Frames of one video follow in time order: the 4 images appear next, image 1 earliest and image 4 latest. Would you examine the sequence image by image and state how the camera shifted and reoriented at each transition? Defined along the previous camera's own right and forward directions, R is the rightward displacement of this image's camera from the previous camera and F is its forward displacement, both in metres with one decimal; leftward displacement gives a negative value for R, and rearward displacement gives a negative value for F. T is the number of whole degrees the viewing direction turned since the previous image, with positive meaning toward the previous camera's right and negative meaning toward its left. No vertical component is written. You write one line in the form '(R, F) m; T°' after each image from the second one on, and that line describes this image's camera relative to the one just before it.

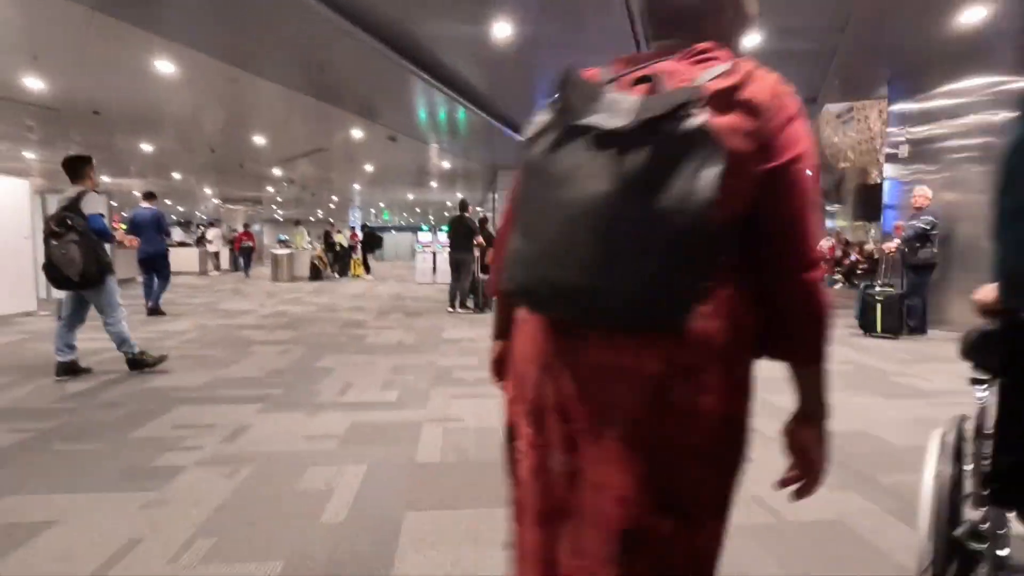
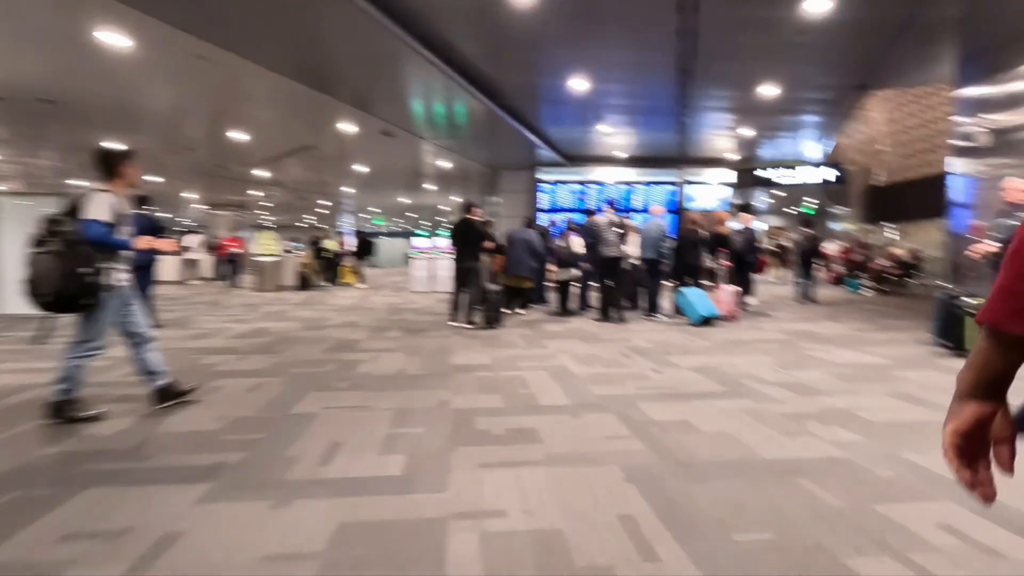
(-0.3, +1.2) m; +1°
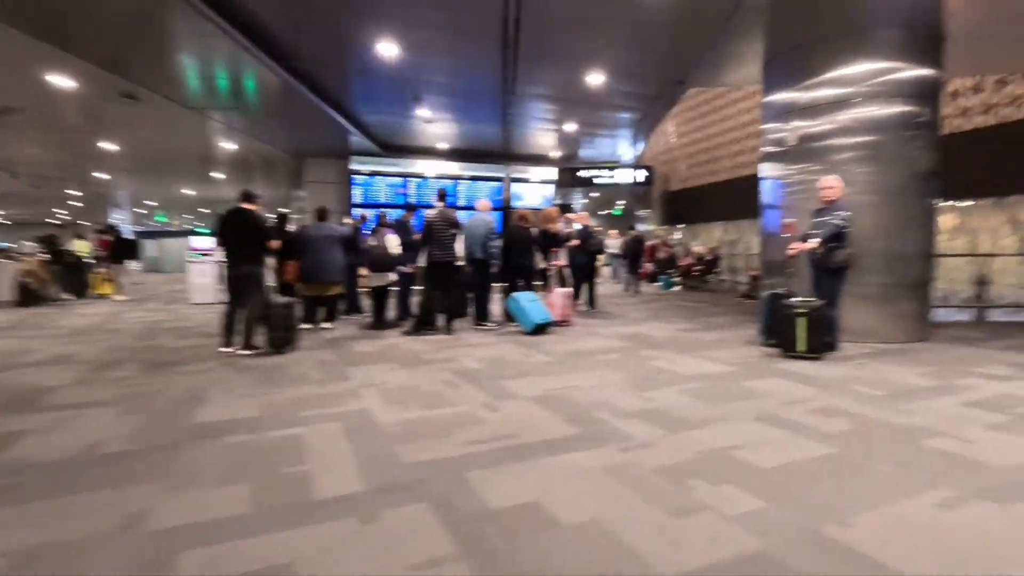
(+0.4, +1.4) m; +18°
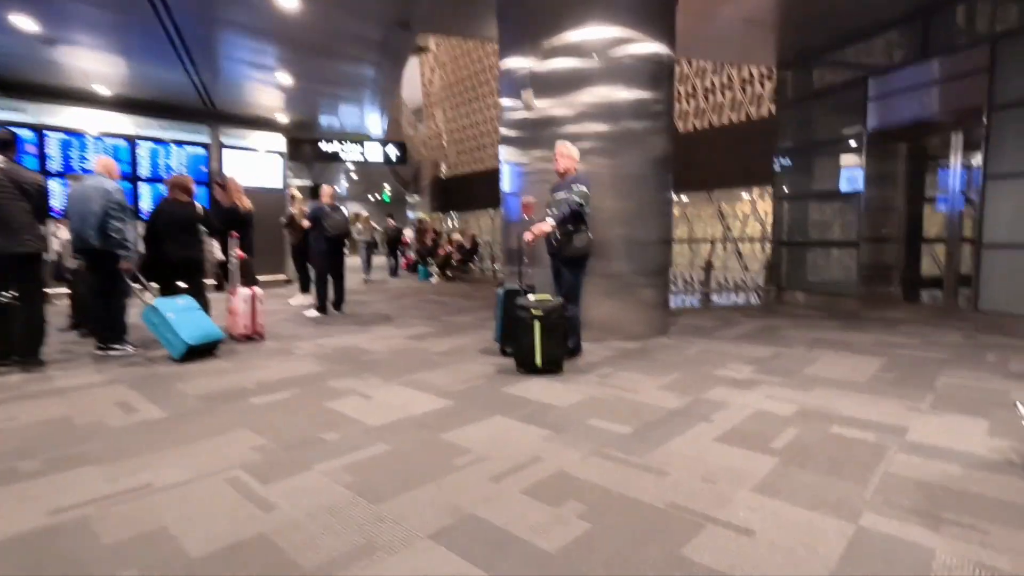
(+1.2, +1.8) m; +23°
